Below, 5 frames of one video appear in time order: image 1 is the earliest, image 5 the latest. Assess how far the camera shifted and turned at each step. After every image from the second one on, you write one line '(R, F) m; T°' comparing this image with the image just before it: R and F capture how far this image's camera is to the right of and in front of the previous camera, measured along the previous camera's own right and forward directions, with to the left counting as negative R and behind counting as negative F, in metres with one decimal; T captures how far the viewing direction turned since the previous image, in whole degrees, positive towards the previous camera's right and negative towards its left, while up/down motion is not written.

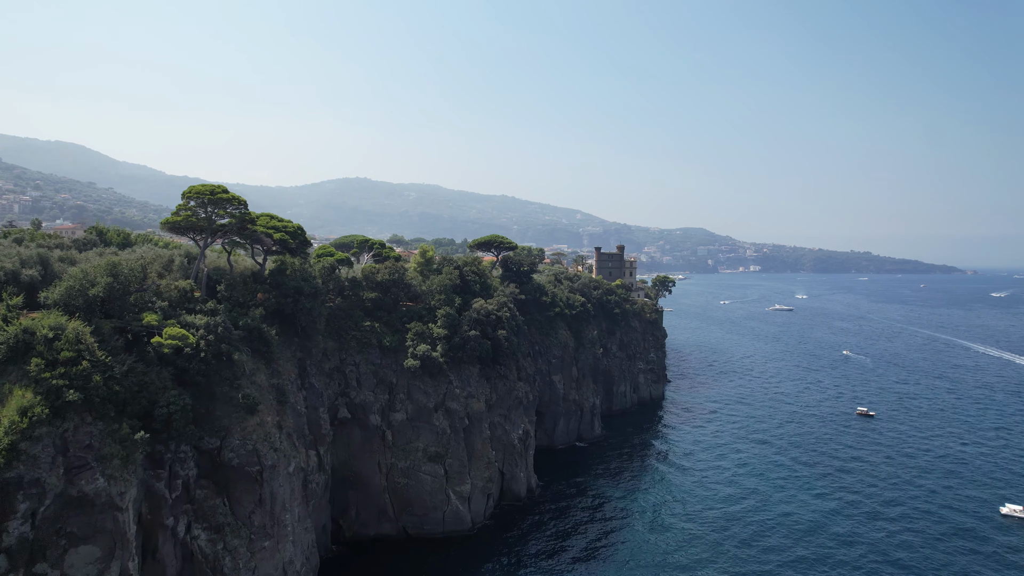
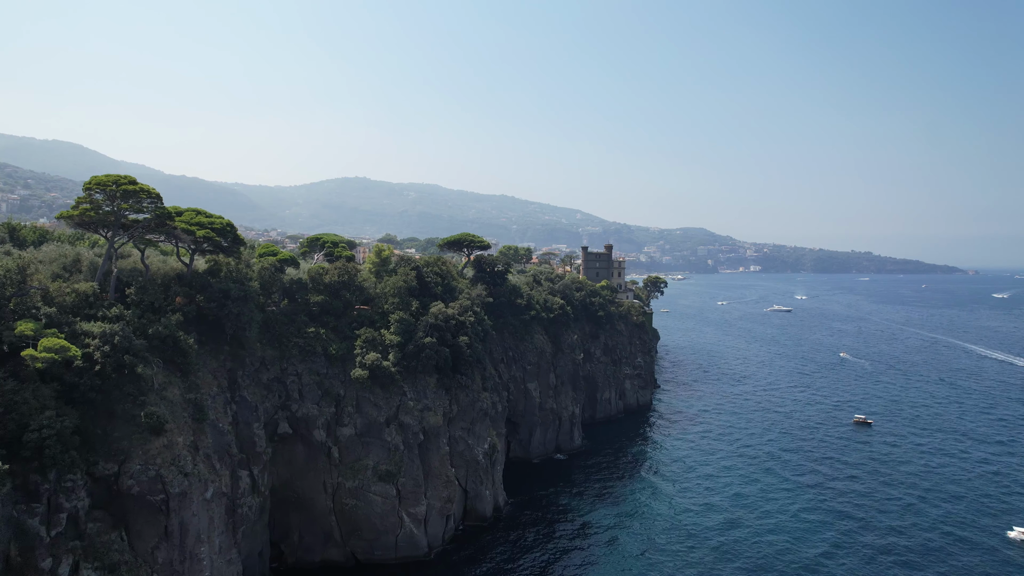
(+2.3, +3.8) m; 0°
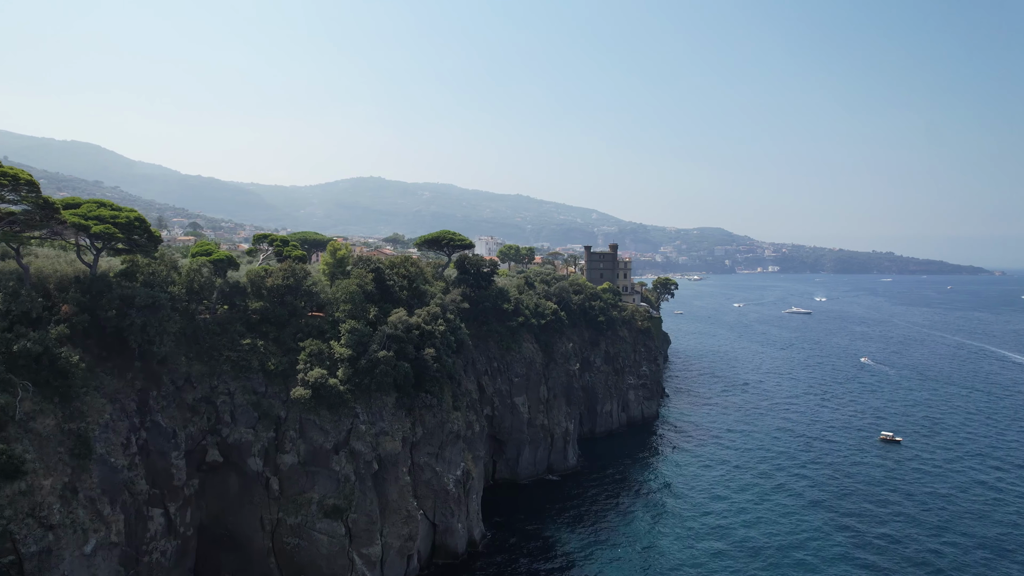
(+2.2, +5.8) m; -1°
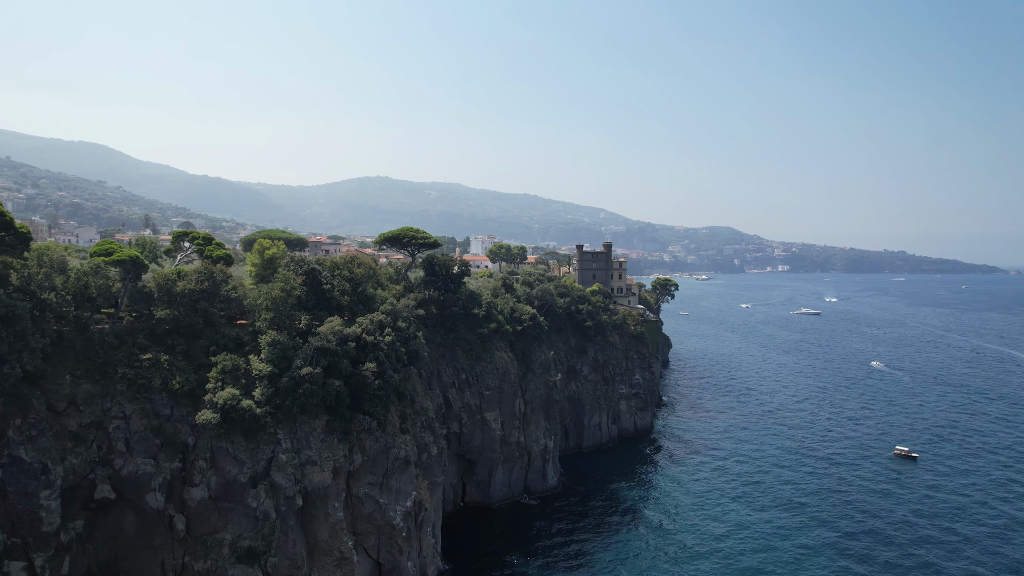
(+2.5, +5.2) m; -1°
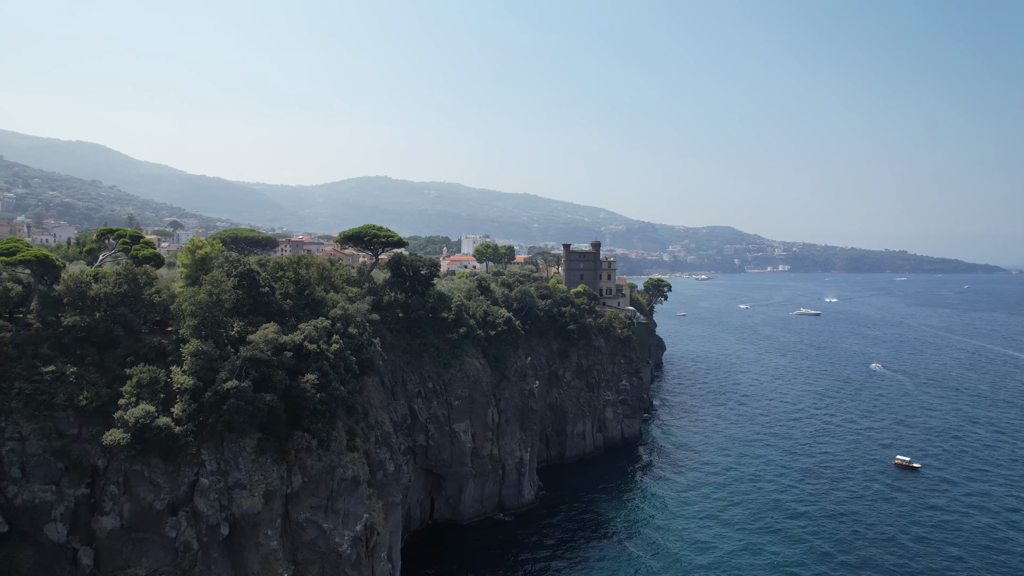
(+1.8, +3.2) m; 0°
